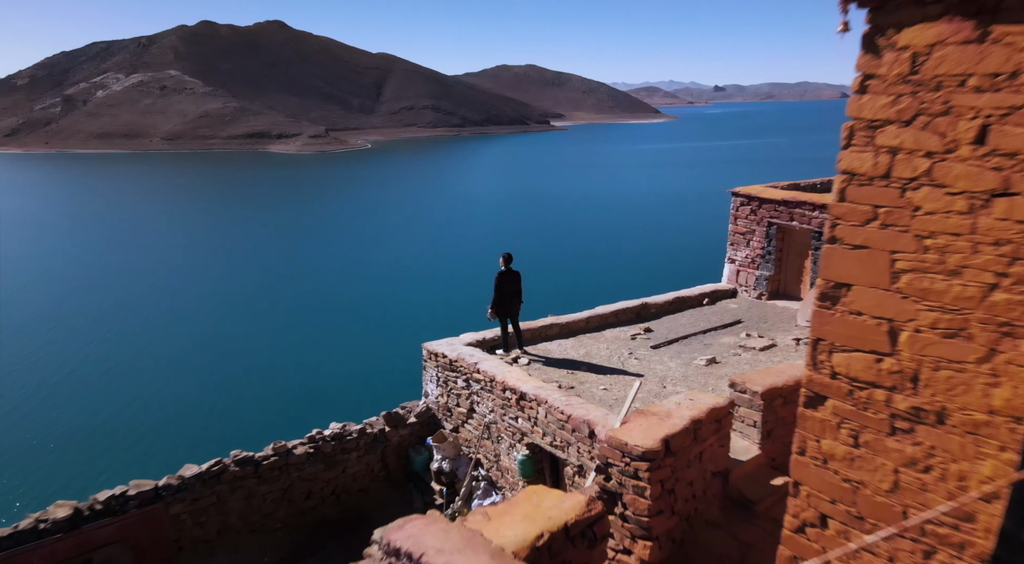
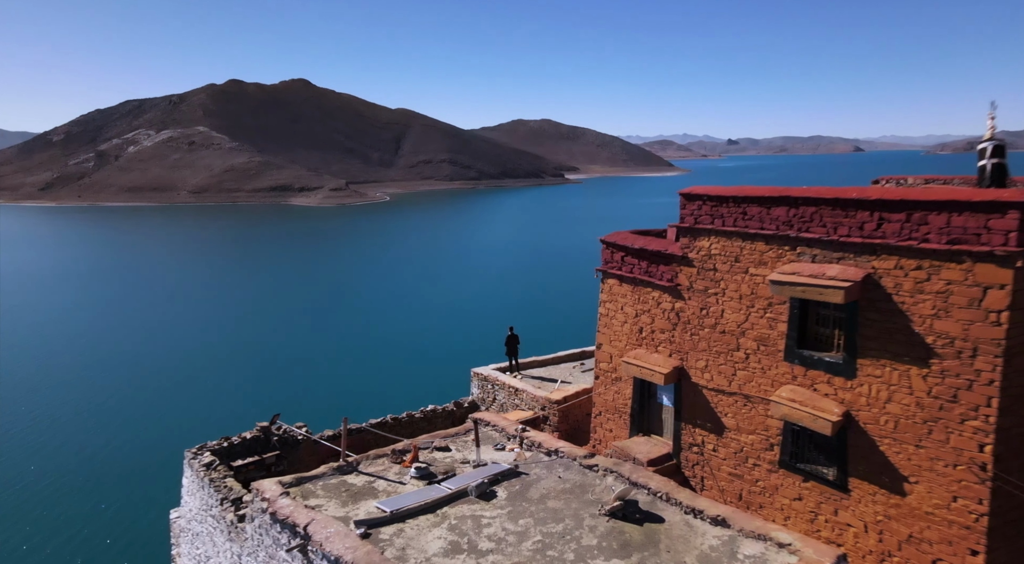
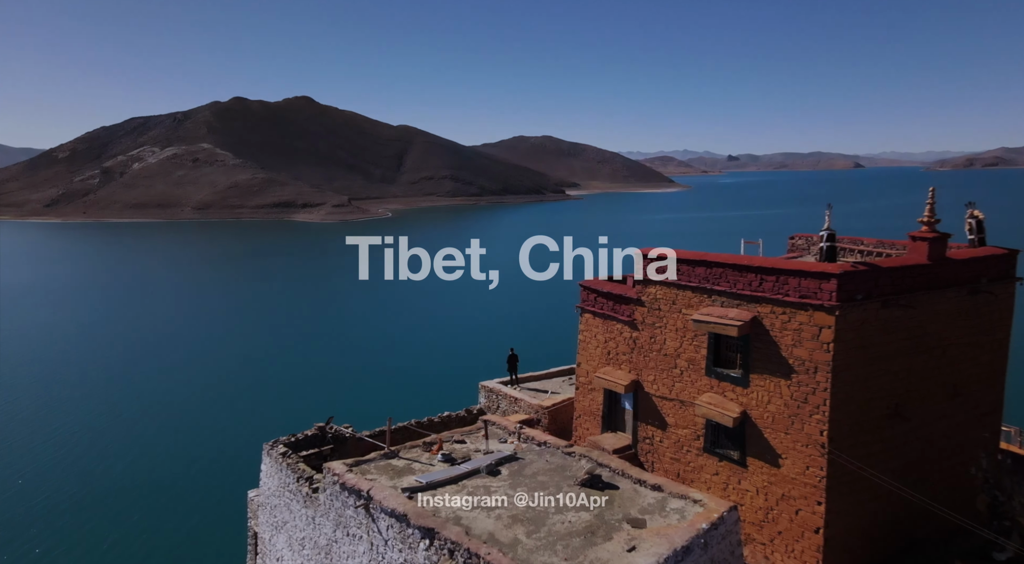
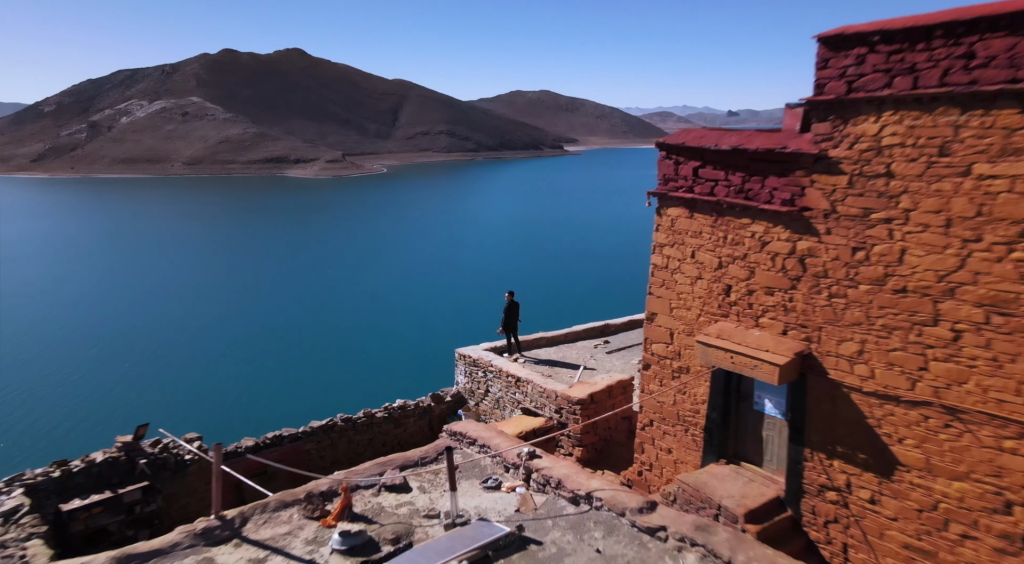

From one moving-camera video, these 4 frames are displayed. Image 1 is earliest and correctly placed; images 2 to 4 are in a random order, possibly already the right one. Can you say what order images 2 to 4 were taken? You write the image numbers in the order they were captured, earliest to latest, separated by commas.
4, 2, 3
